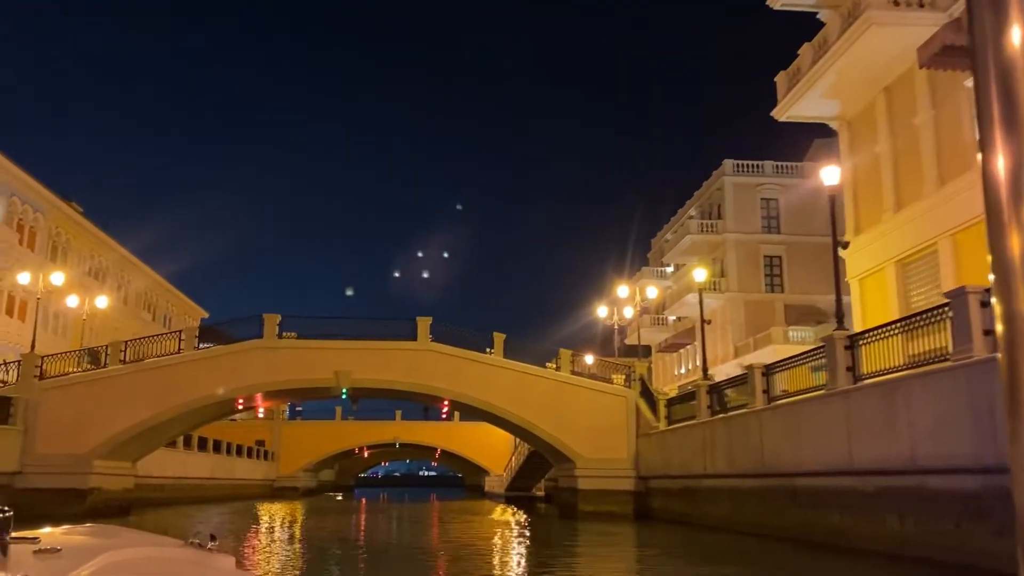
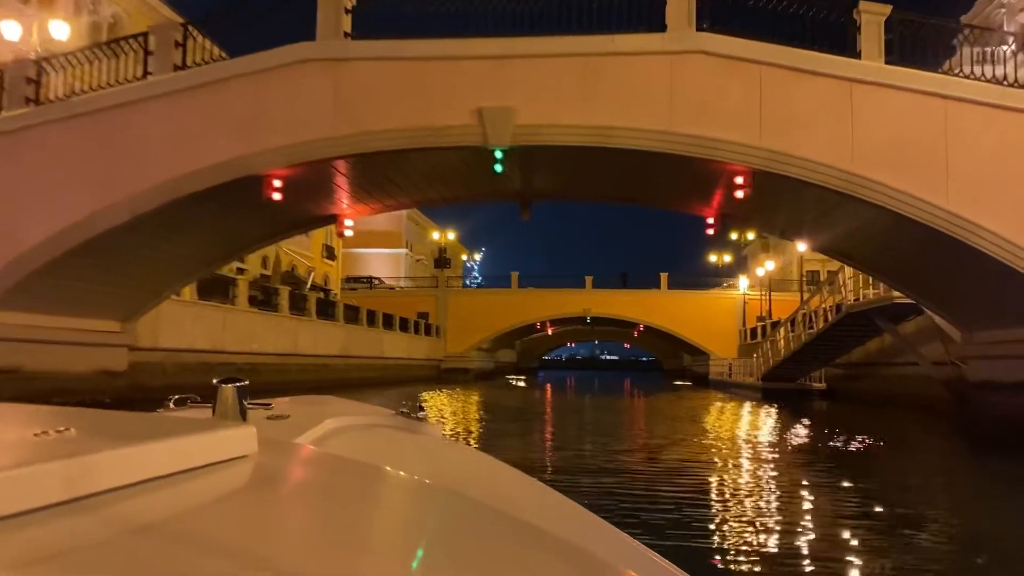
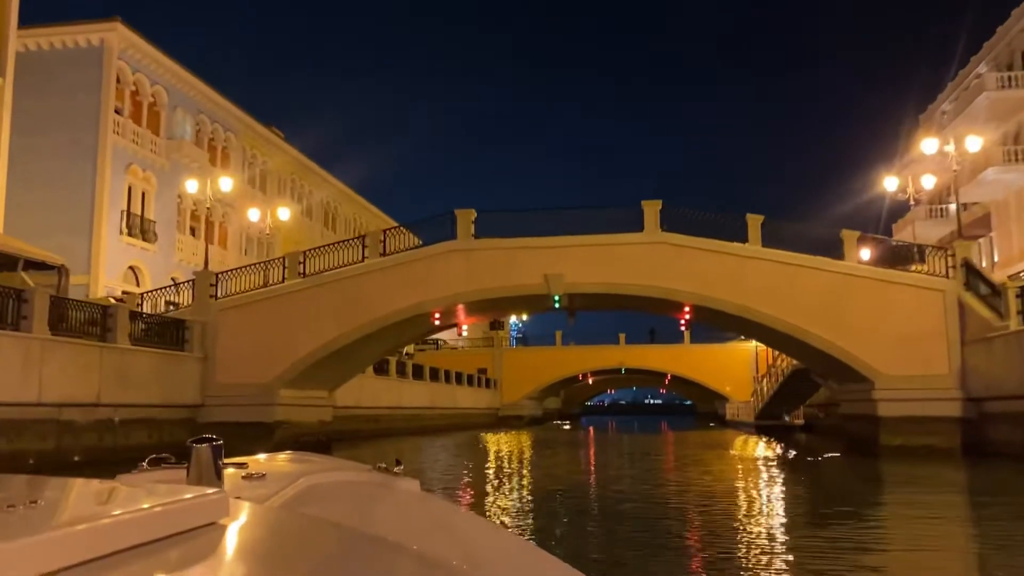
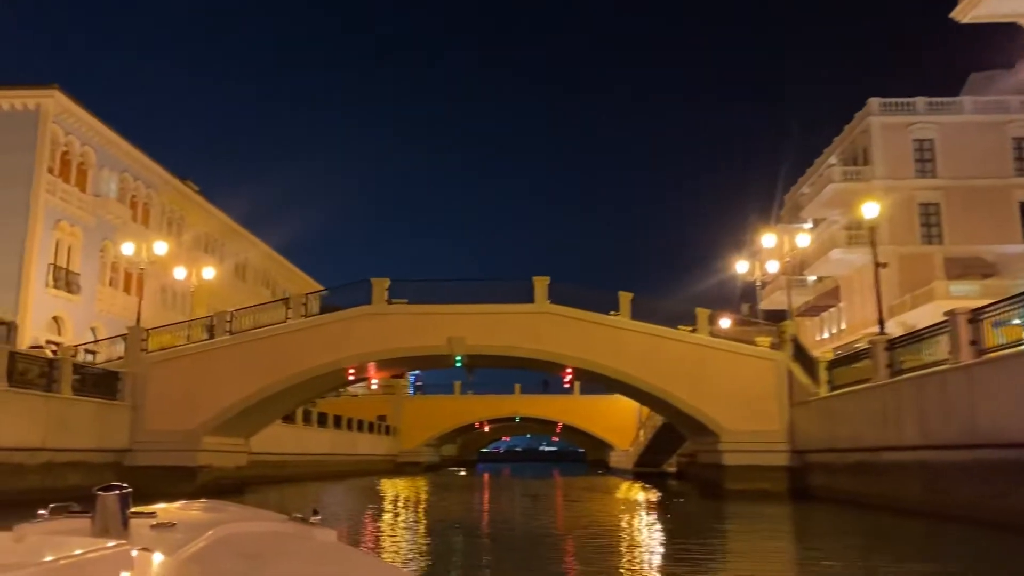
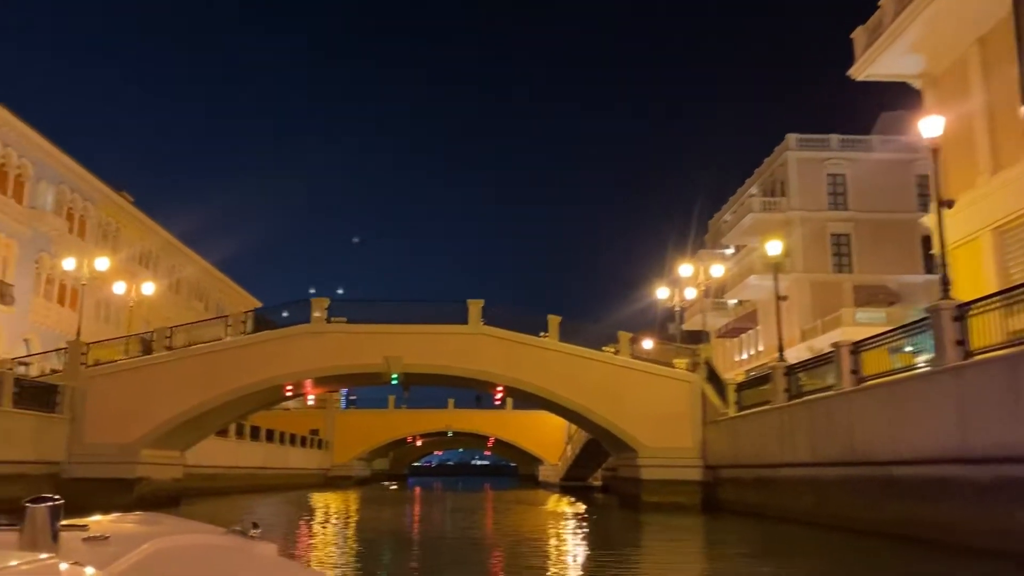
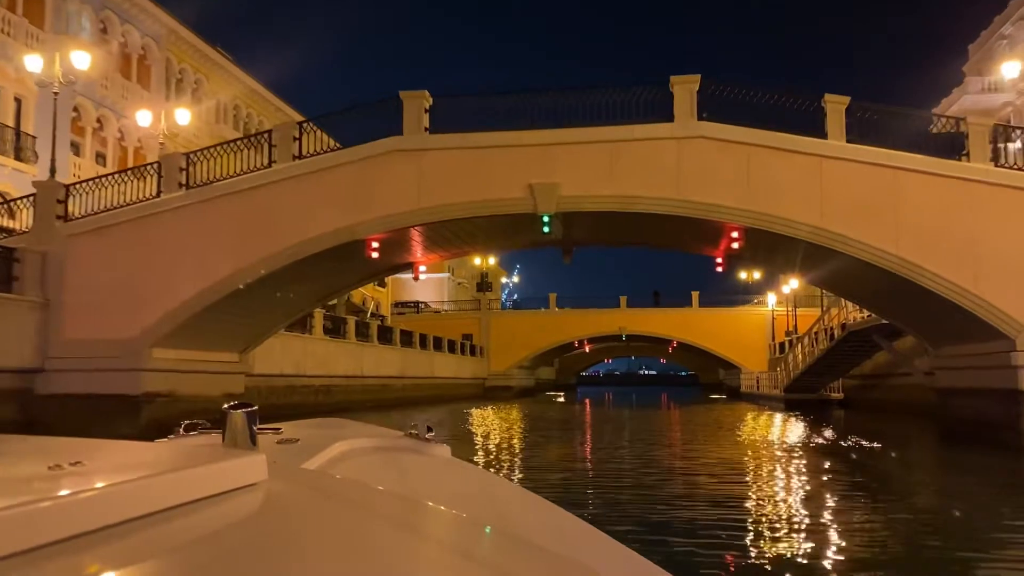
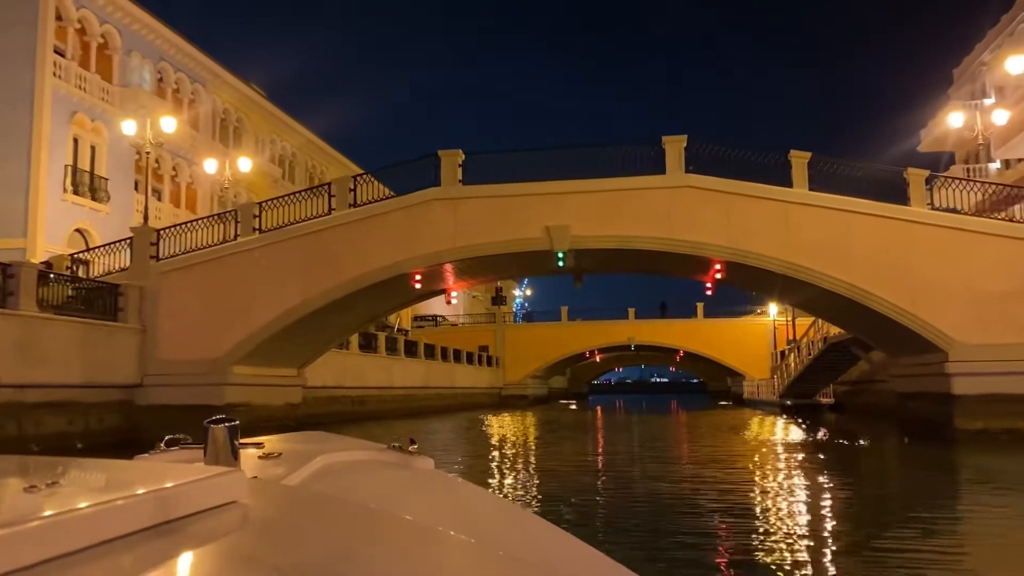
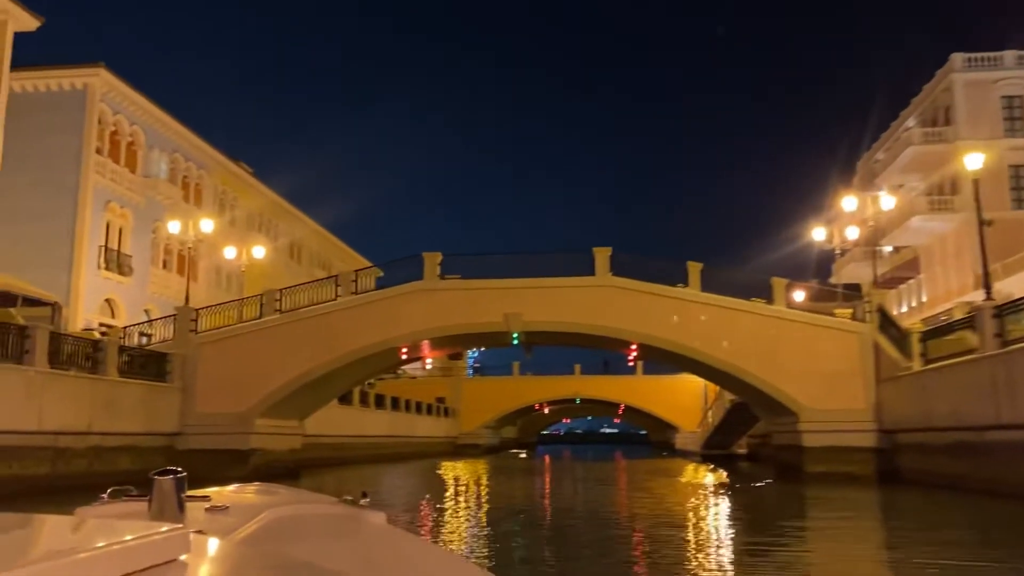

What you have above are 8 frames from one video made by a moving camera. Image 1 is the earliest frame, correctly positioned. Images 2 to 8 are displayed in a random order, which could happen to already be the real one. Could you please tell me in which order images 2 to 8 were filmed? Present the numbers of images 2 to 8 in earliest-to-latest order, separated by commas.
5, 4, 8, 3, 7, 6, 2
